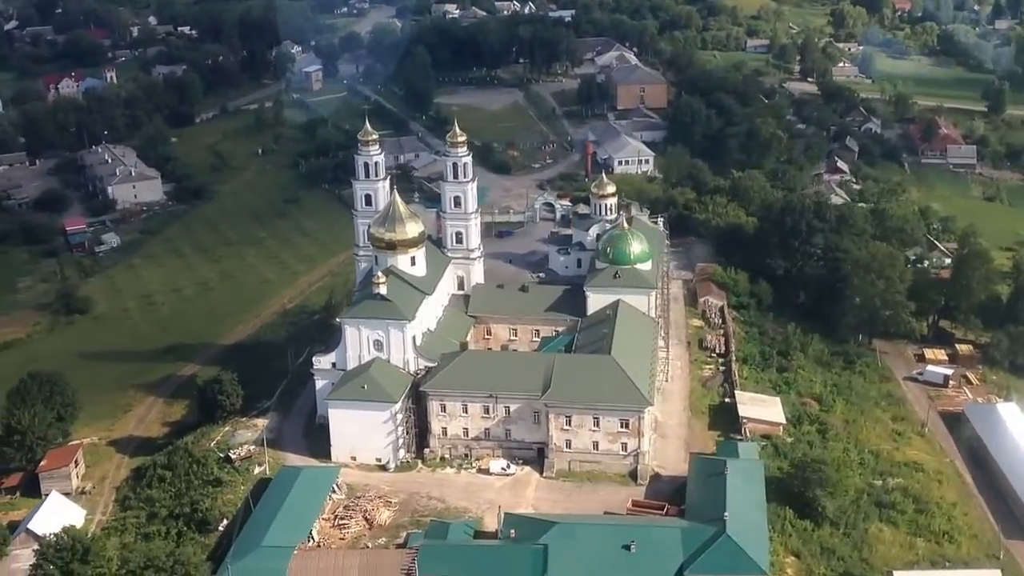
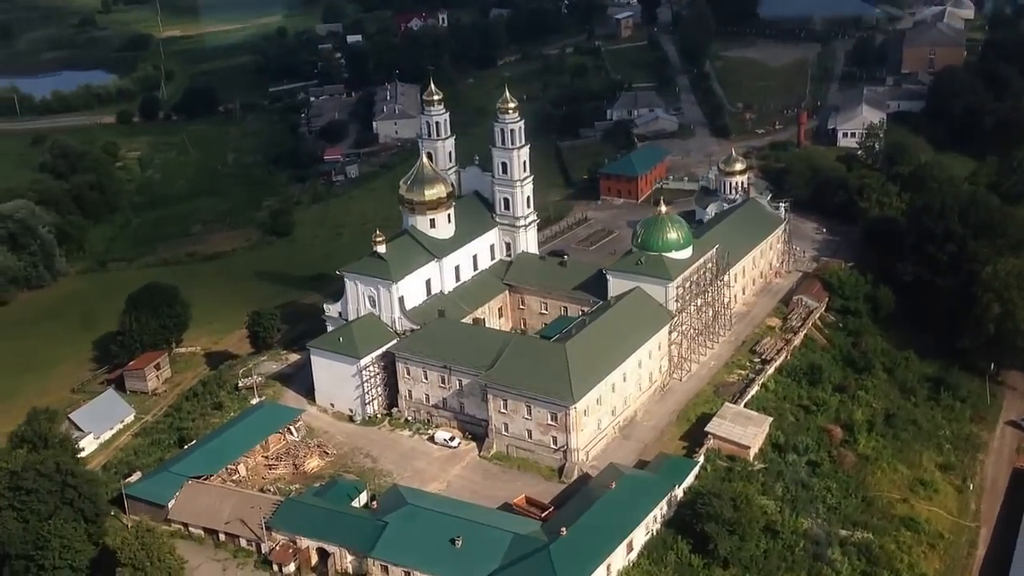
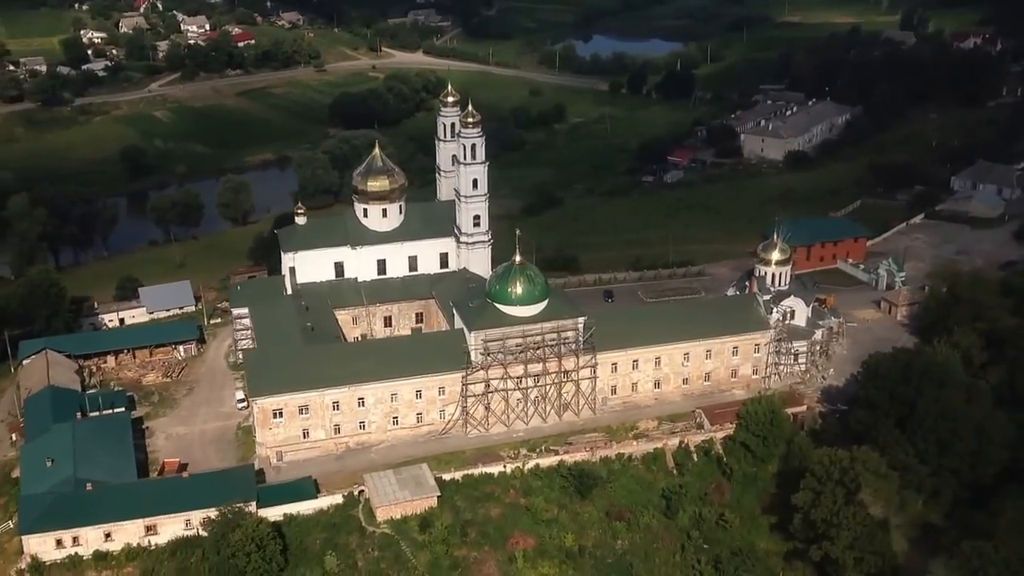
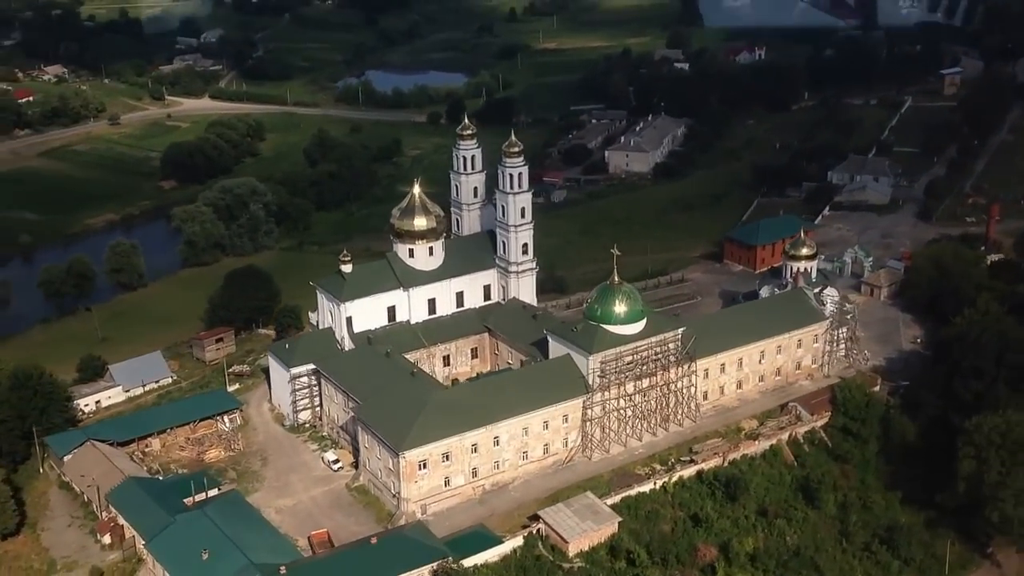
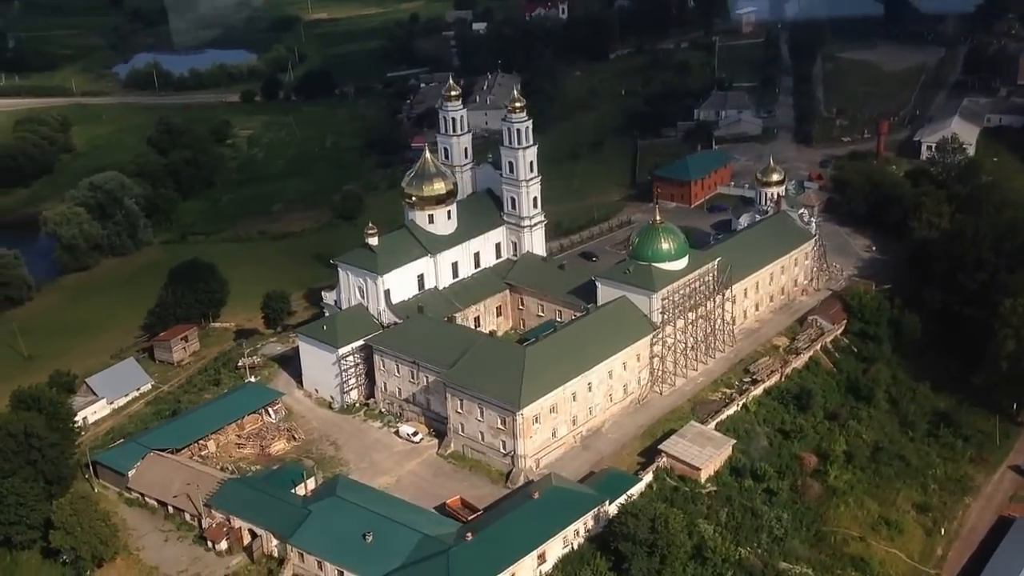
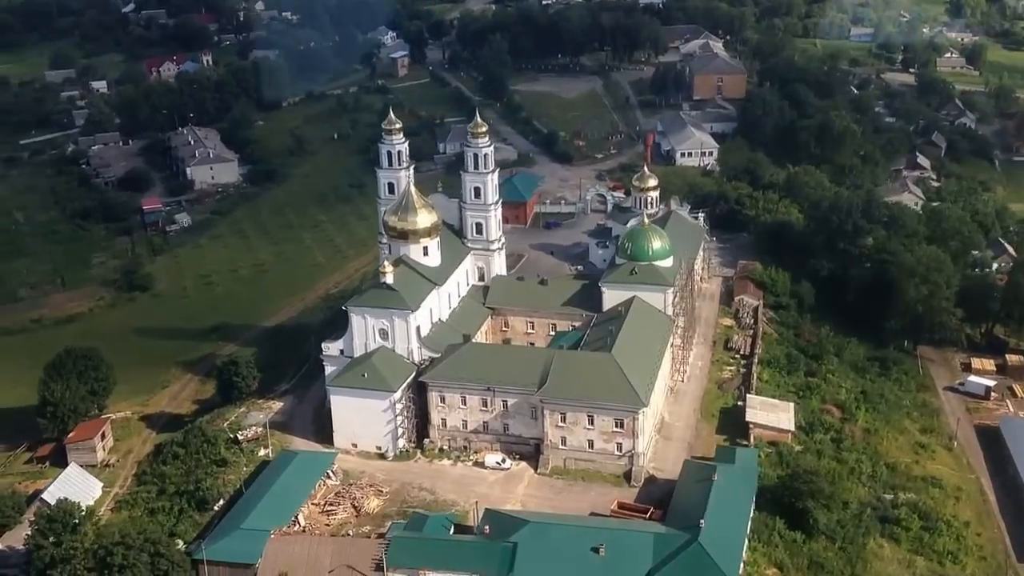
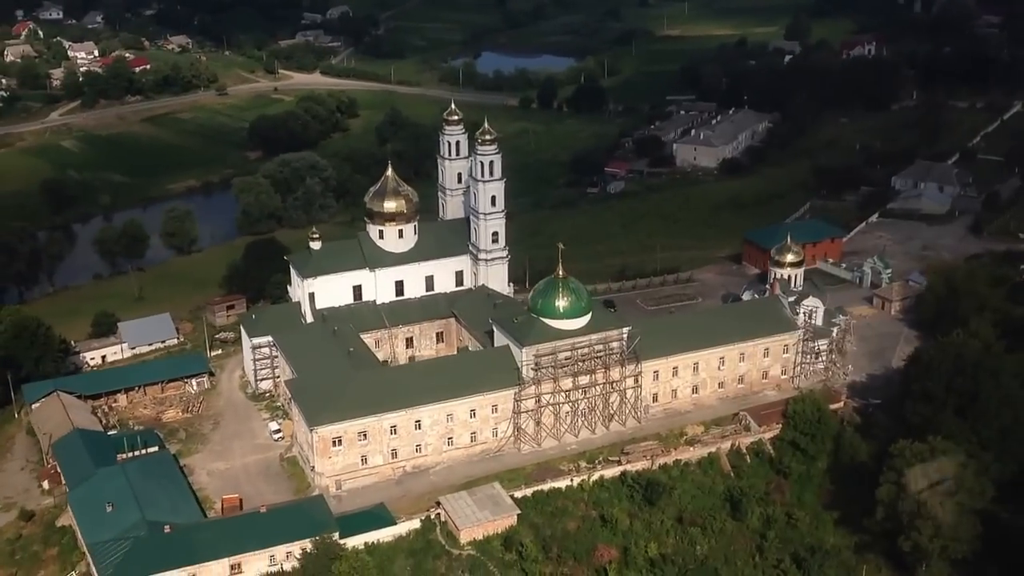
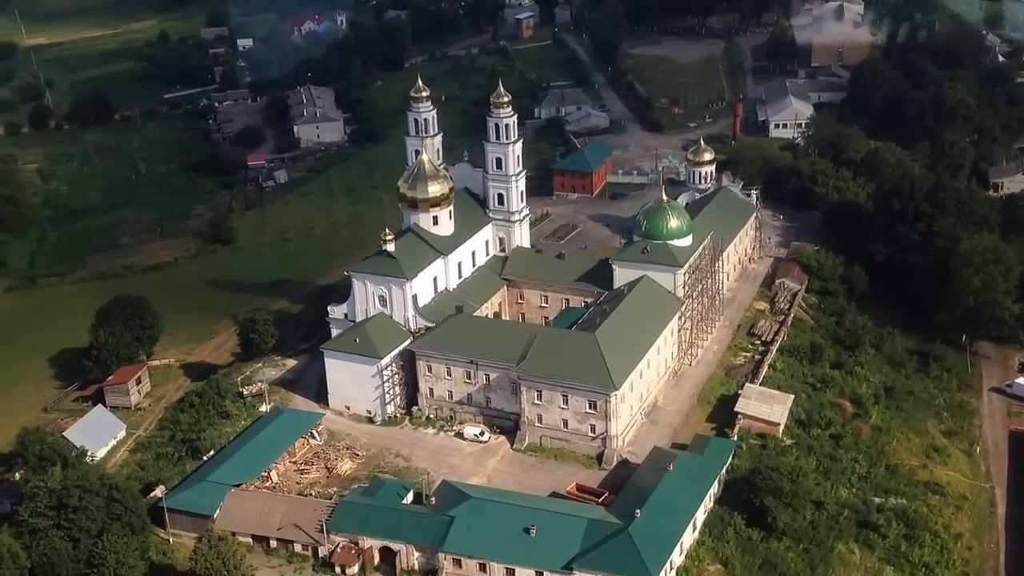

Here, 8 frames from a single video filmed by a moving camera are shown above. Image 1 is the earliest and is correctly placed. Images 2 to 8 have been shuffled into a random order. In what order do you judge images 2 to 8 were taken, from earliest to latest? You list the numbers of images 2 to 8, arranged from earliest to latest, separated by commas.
6, 8, 2, 5, 4, 7, 3
